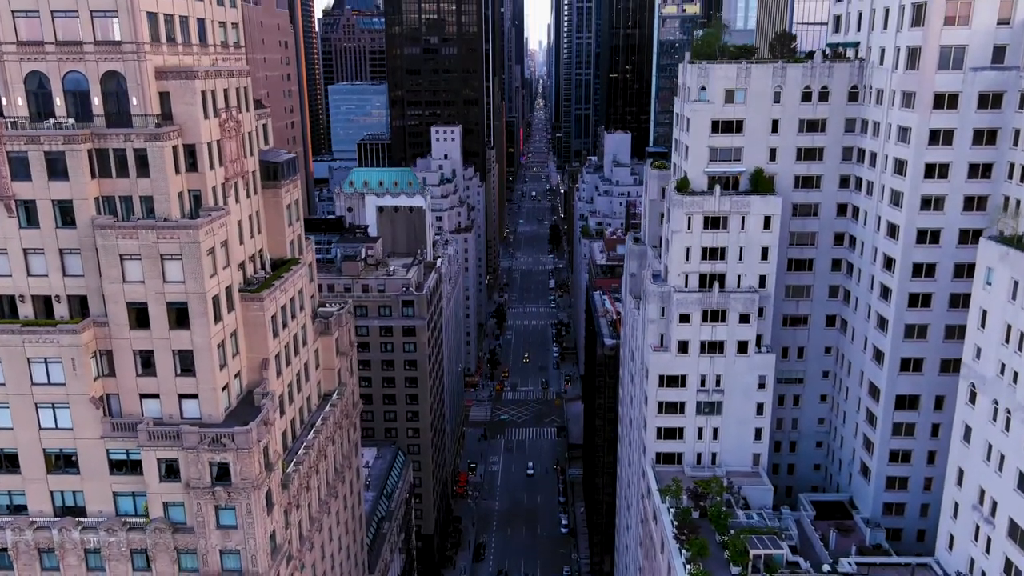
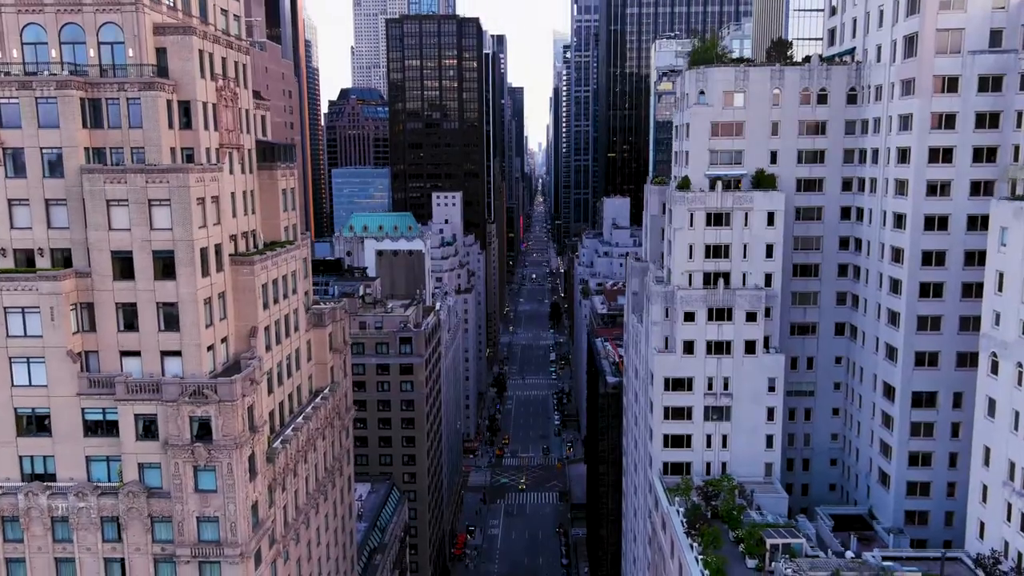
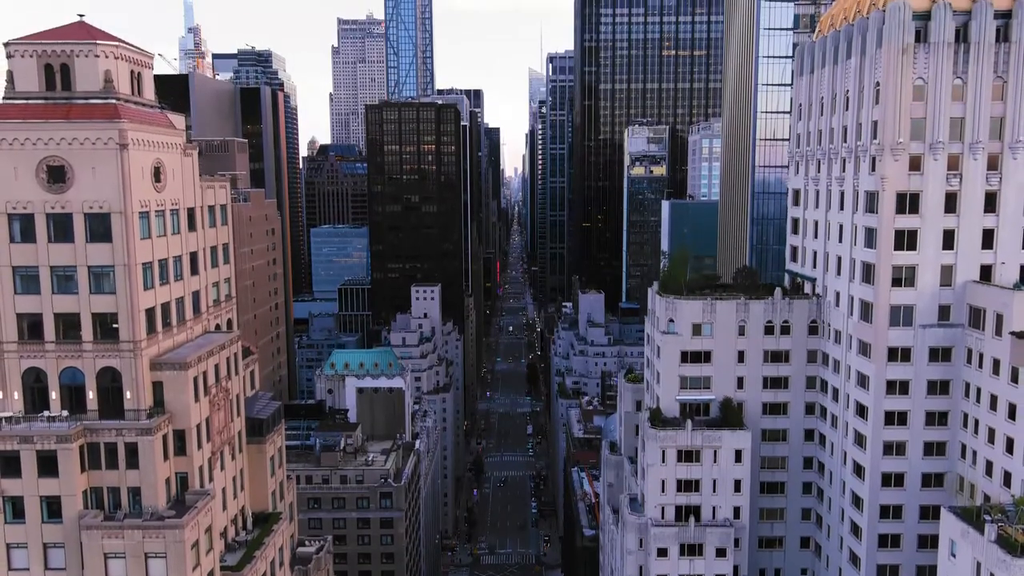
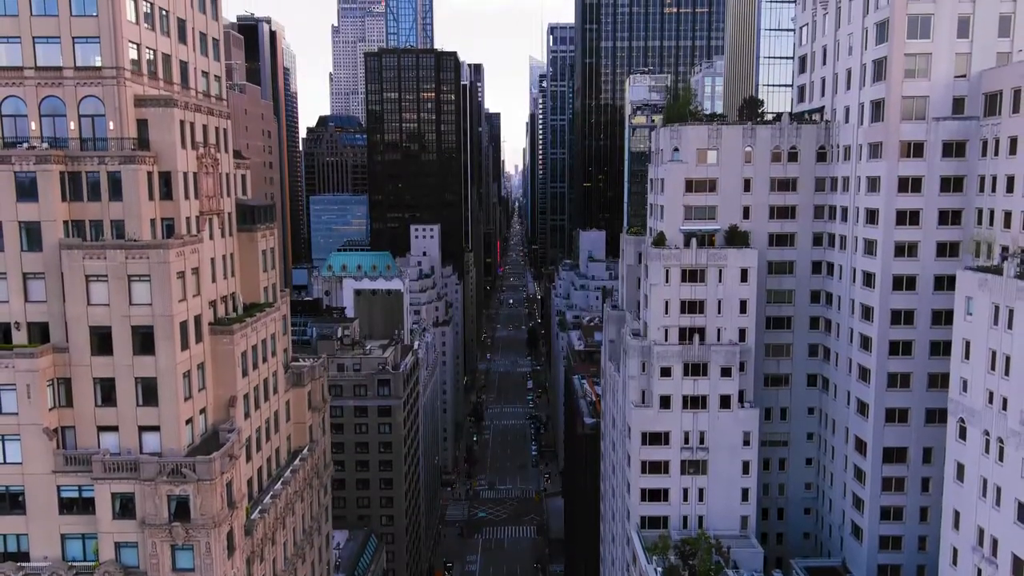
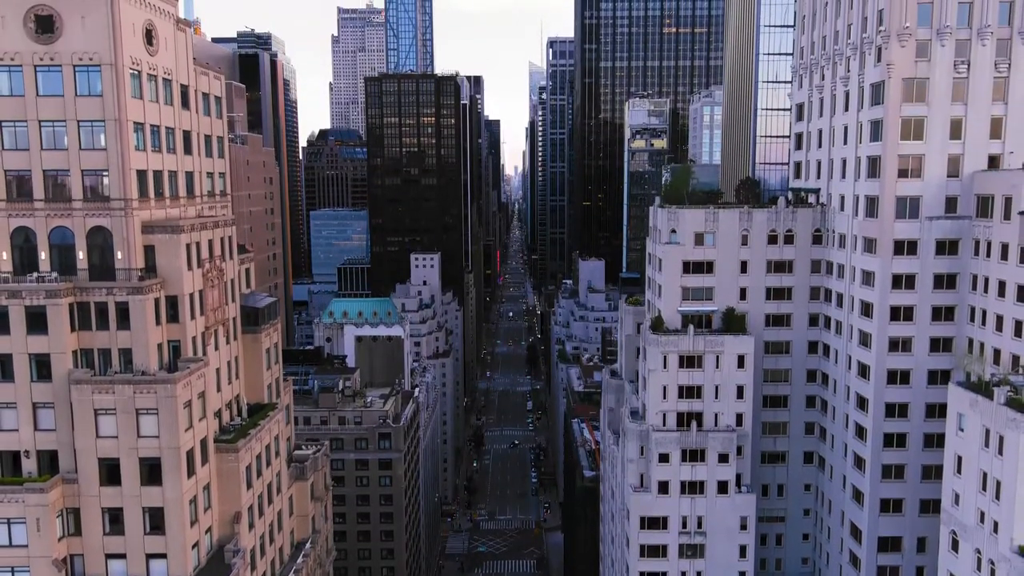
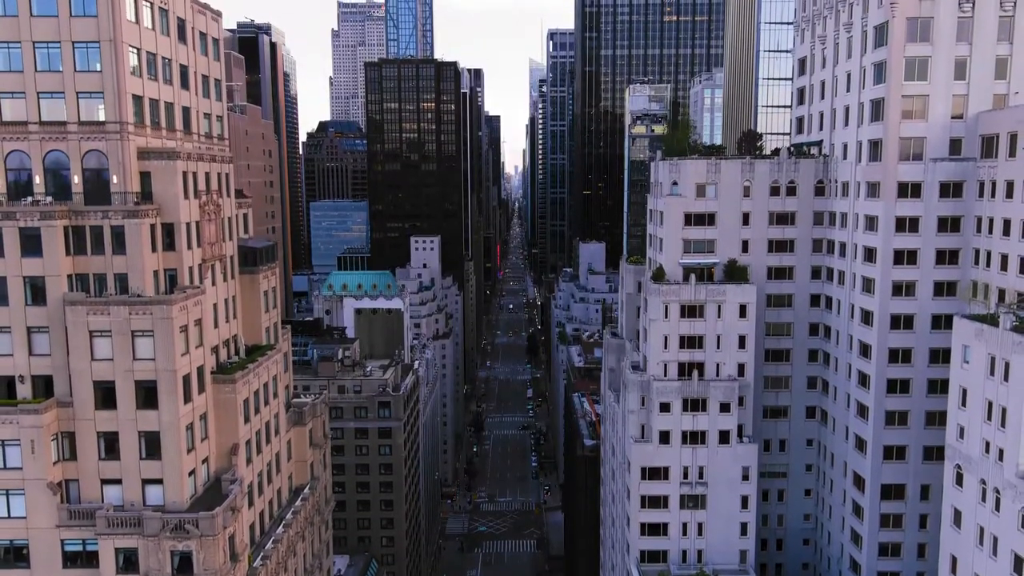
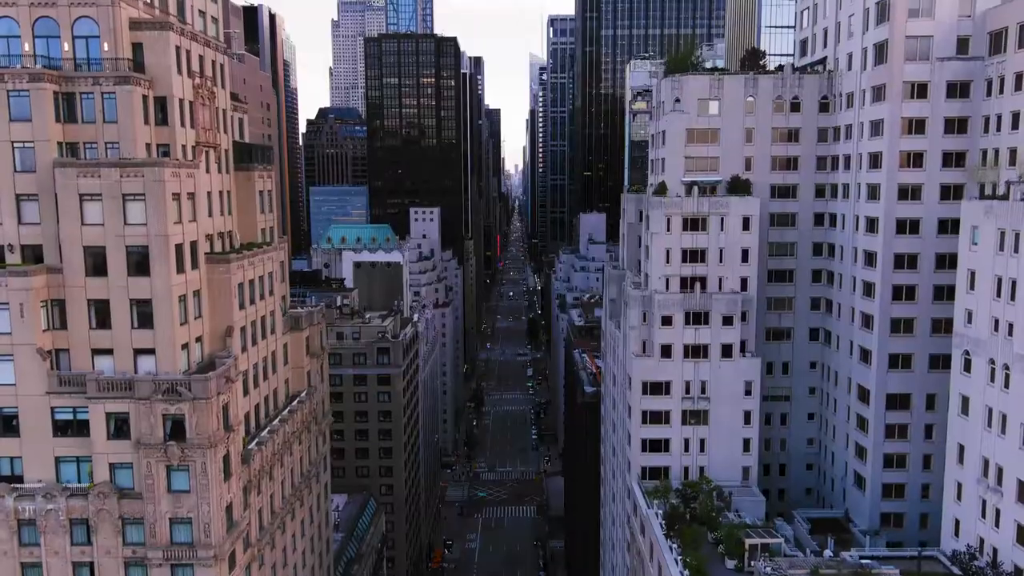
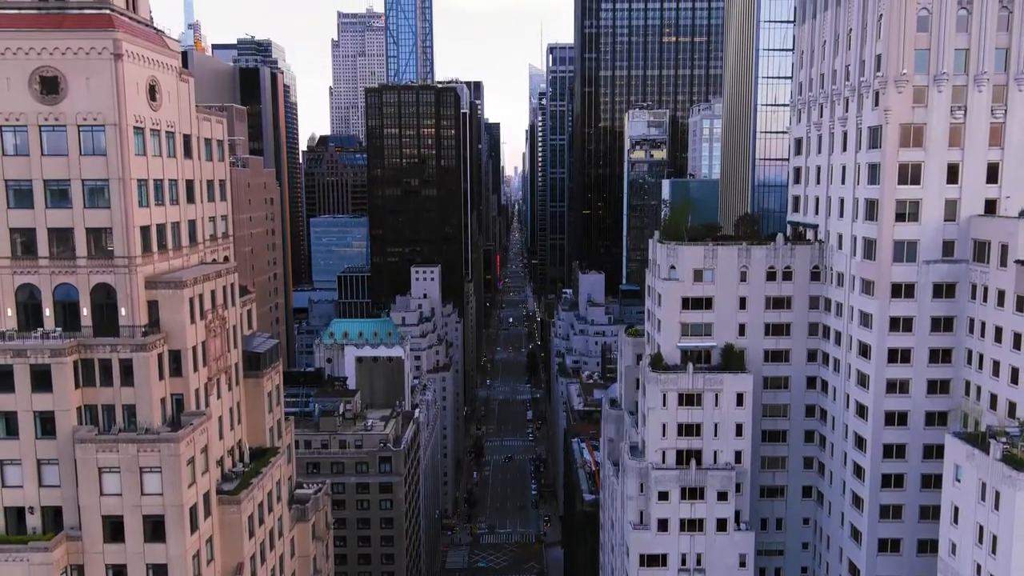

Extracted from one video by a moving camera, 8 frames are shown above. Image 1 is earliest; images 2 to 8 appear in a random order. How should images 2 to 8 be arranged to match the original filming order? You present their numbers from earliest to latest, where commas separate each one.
2, 7, 4, 6, 5, 8, 3
